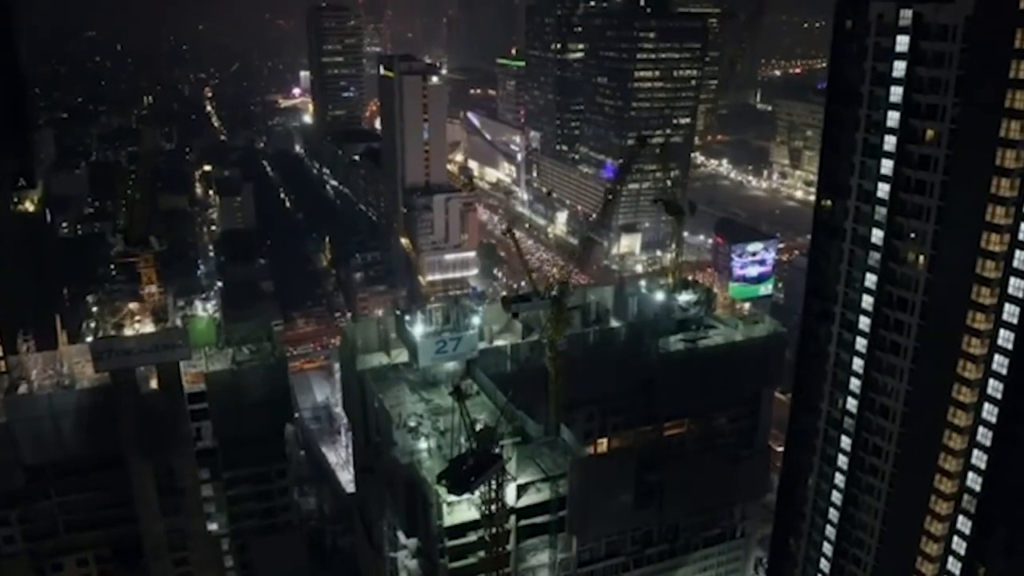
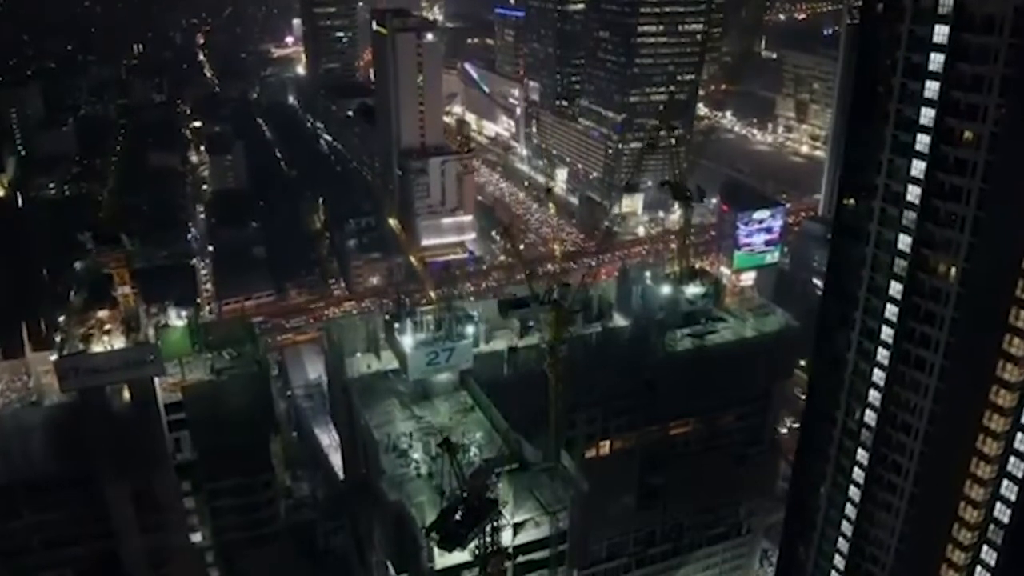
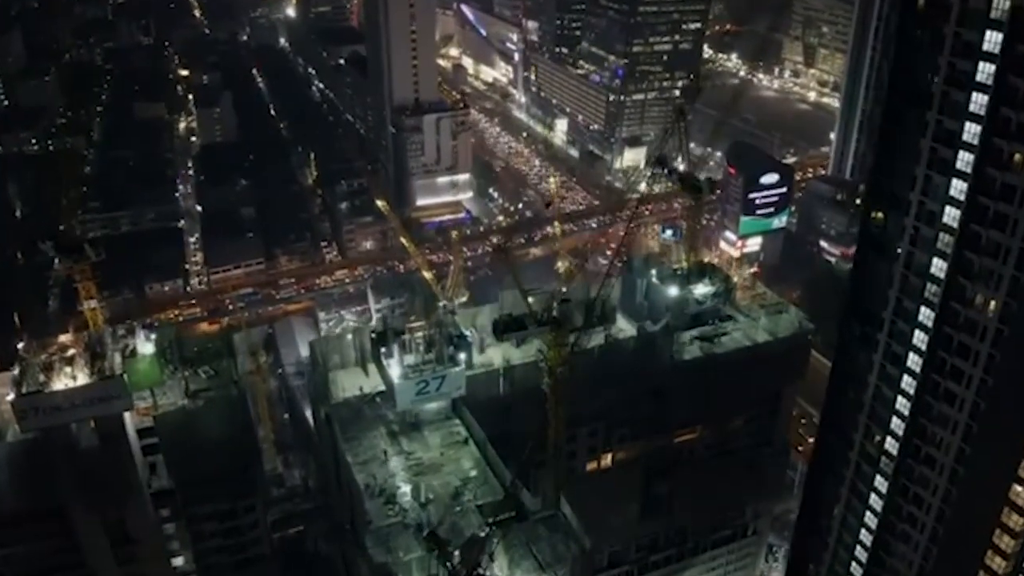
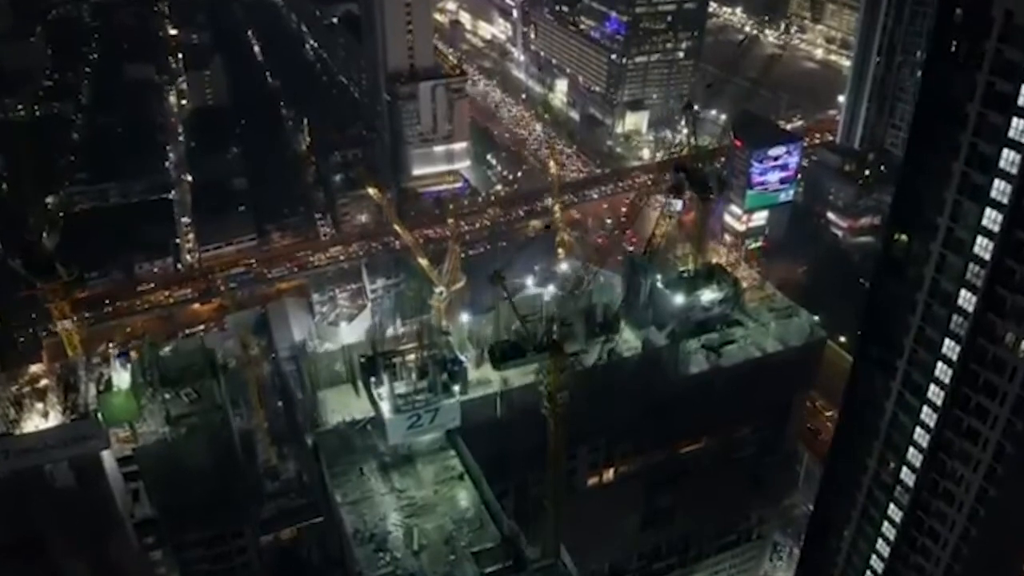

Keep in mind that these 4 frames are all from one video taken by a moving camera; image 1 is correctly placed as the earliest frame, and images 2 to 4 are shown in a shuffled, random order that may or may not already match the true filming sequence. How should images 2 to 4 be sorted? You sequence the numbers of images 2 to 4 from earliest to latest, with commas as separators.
2, 3, 4
